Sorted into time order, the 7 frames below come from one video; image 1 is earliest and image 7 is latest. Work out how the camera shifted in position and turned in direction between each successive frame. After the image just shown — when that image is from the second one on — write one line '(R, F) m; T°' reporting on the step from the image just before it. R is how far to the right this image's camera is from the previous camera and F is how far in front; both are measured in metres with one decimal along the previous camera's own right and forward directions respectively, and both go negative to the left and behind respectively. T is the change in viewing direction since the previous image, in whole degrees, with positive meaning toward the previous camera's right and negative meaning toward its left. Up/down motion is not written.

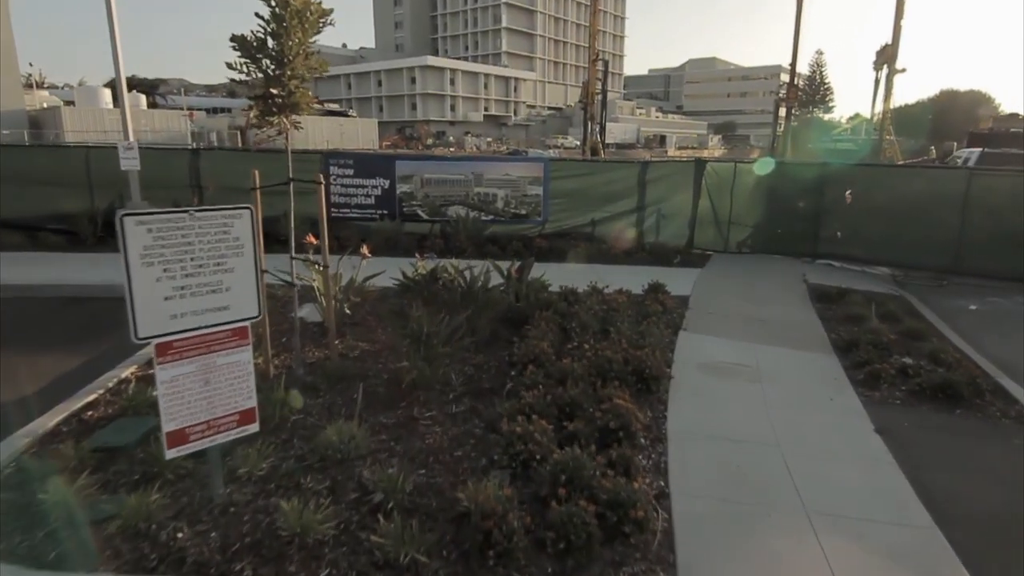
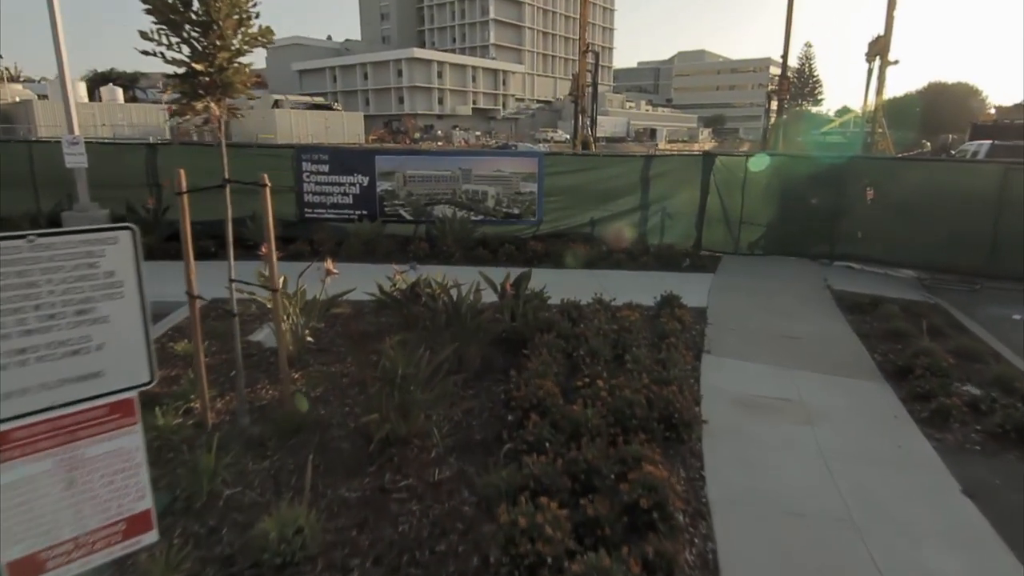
(0.0, +1.0) m; +1°
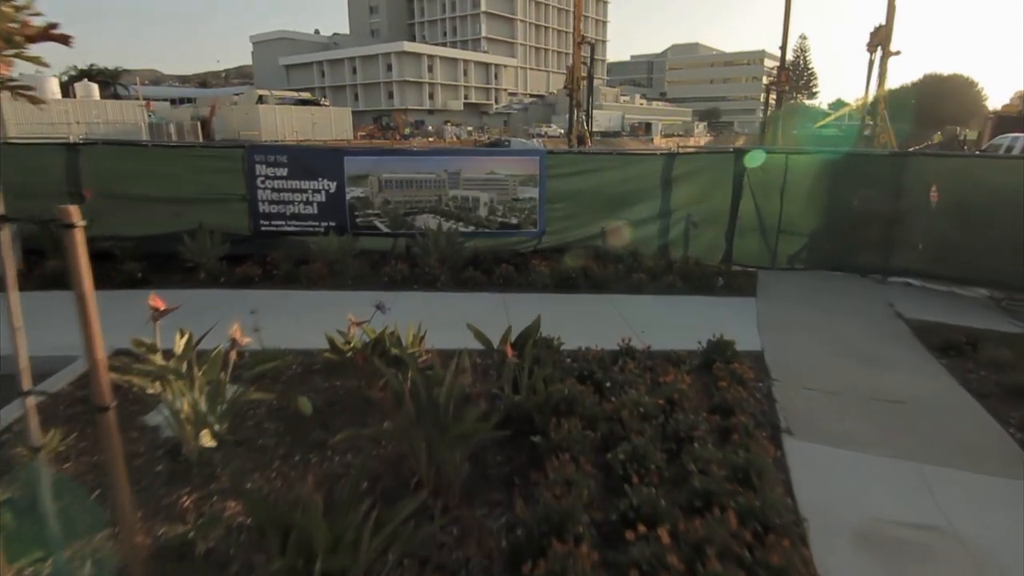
(-0.1, +1.8) m; +1°
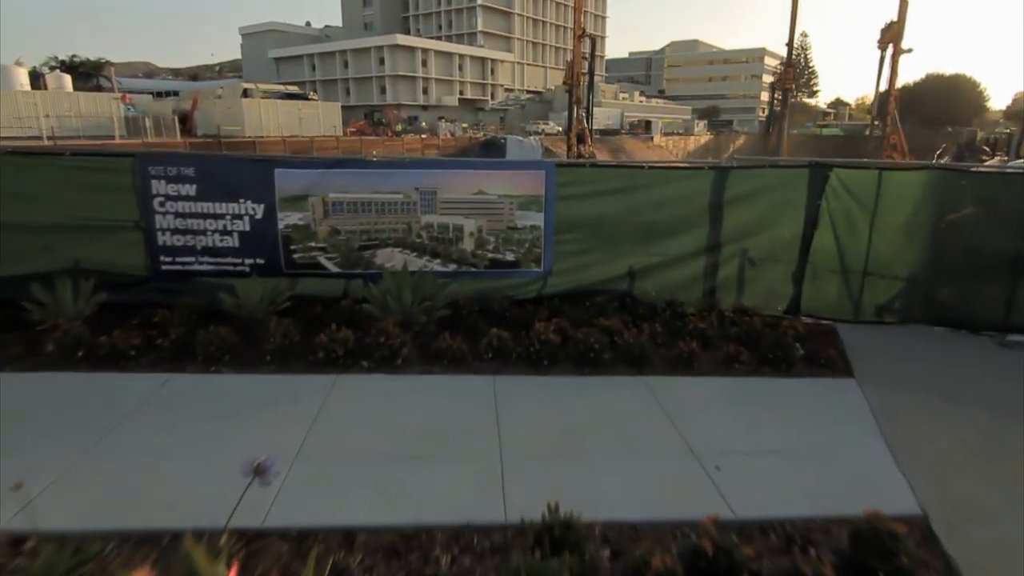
(0.0, +2.4) m; 0°
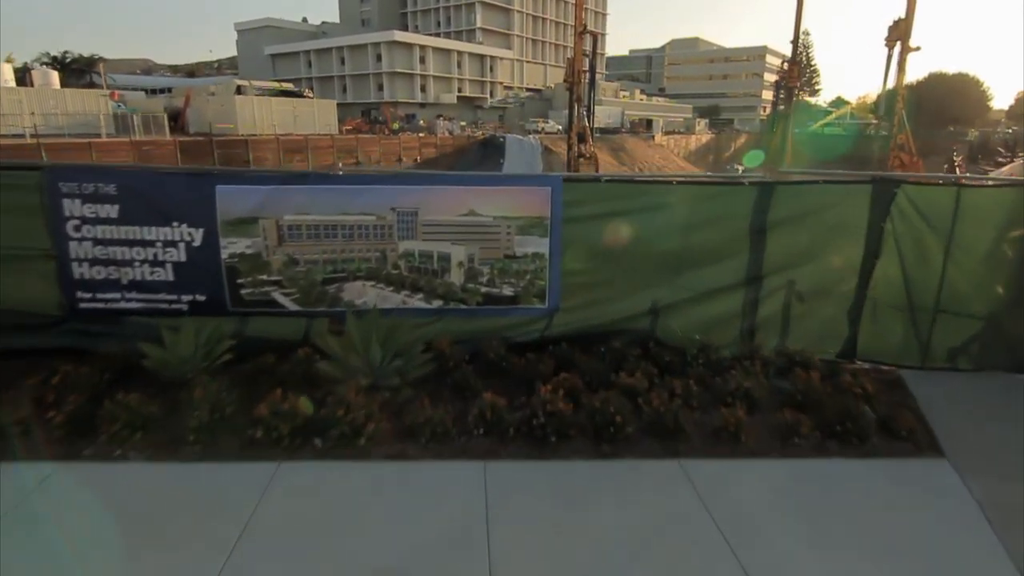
(0.0, +1.2) m; 0°
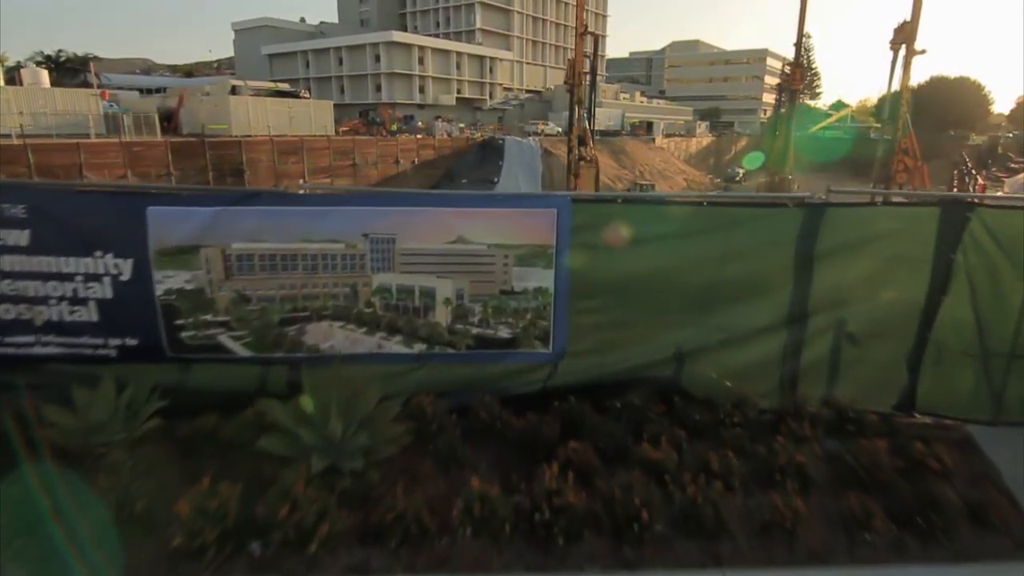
(0.0, +0.9) m; 0°
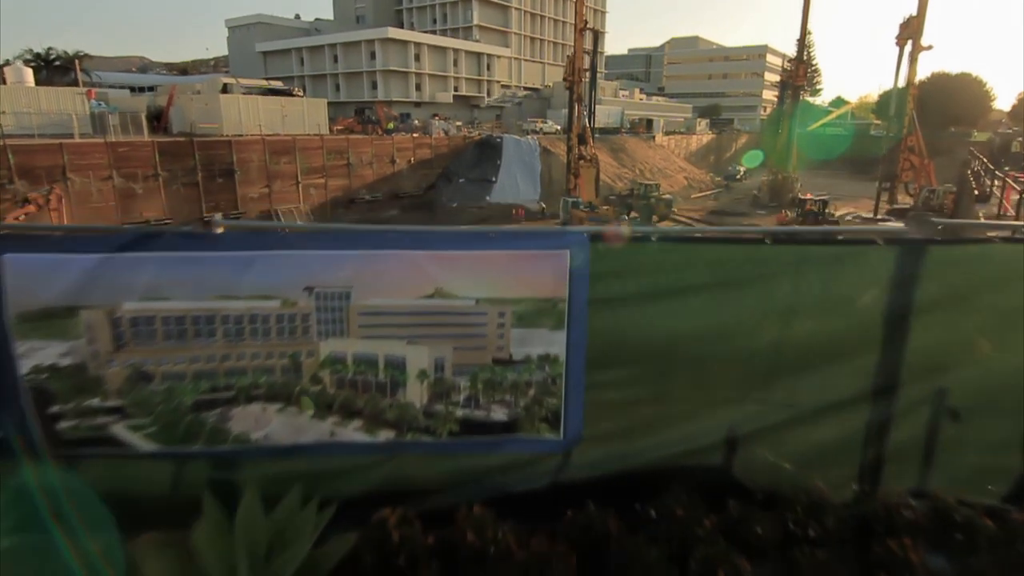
(0.0, +1.2) m; 0°
